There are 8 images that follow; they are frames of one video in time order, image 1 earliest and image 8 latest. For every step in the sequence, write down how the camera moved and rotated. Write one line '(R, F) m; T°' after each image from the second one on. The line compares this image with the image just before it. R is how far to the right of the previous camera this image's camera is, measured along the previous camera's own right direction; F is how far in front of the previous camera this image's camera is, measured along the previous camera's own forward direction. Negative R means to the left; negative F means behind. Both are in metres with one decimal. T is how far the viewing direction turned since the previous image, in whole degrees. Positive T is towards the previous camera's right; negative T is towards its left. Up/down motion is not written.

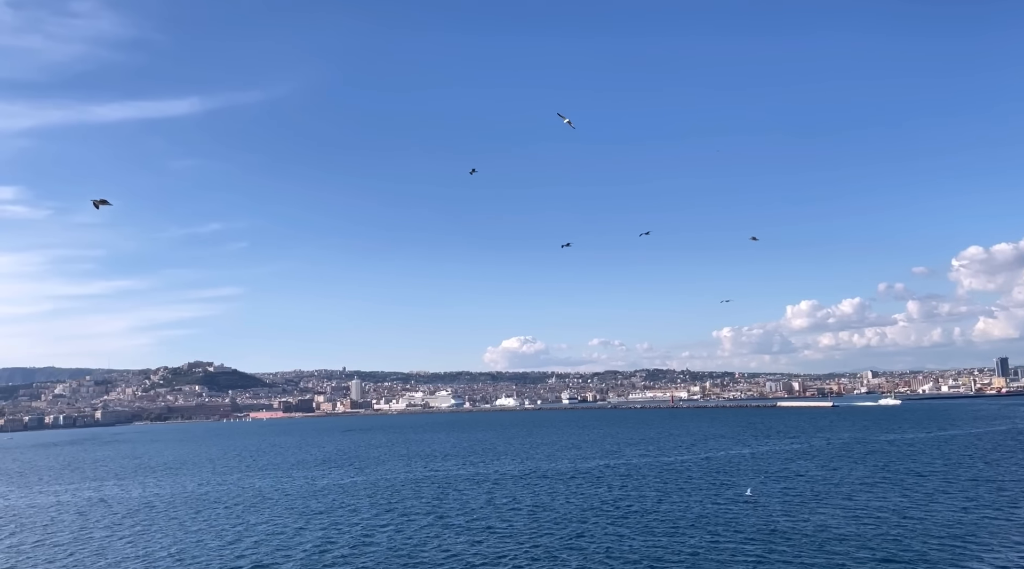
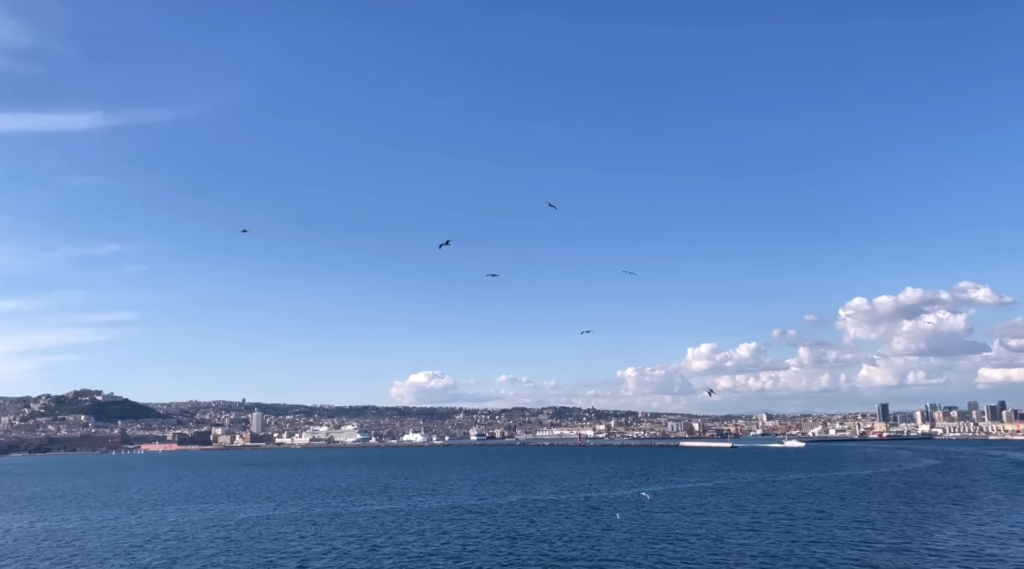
(-1.2, -1.8) m; +6°
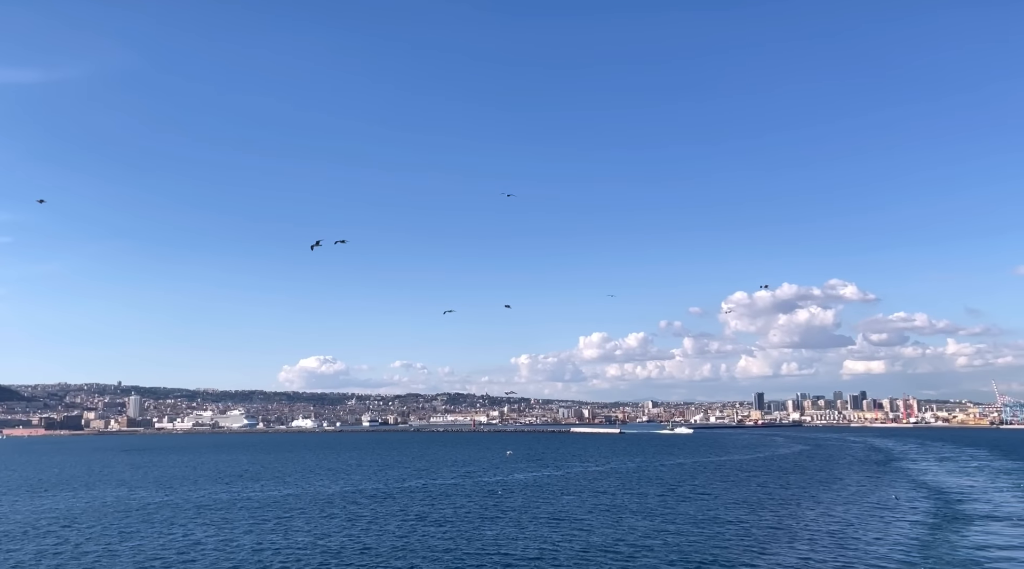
(-0.9, -1.0) m; +7°
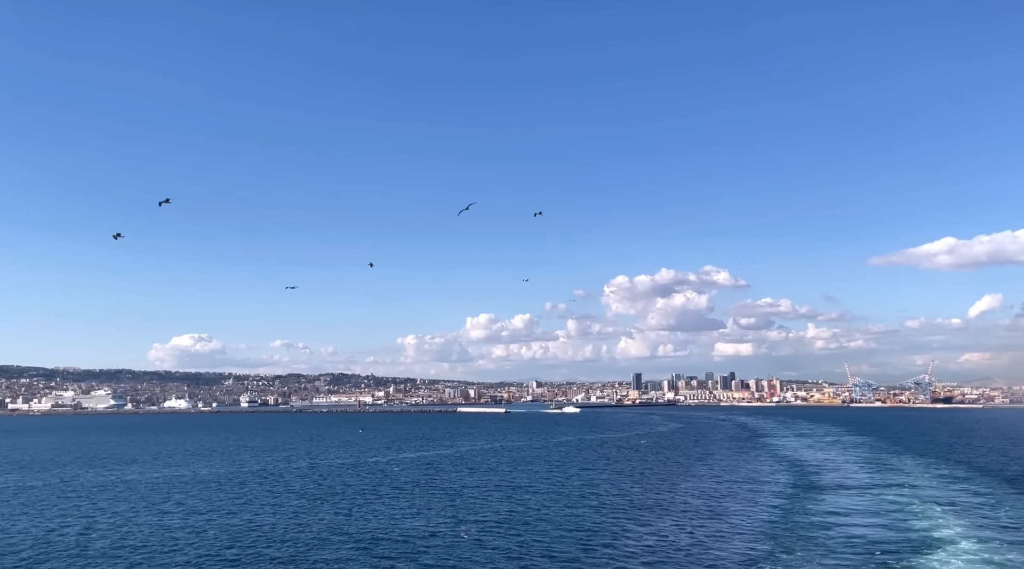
(-0.8, -0.6) m; +8°
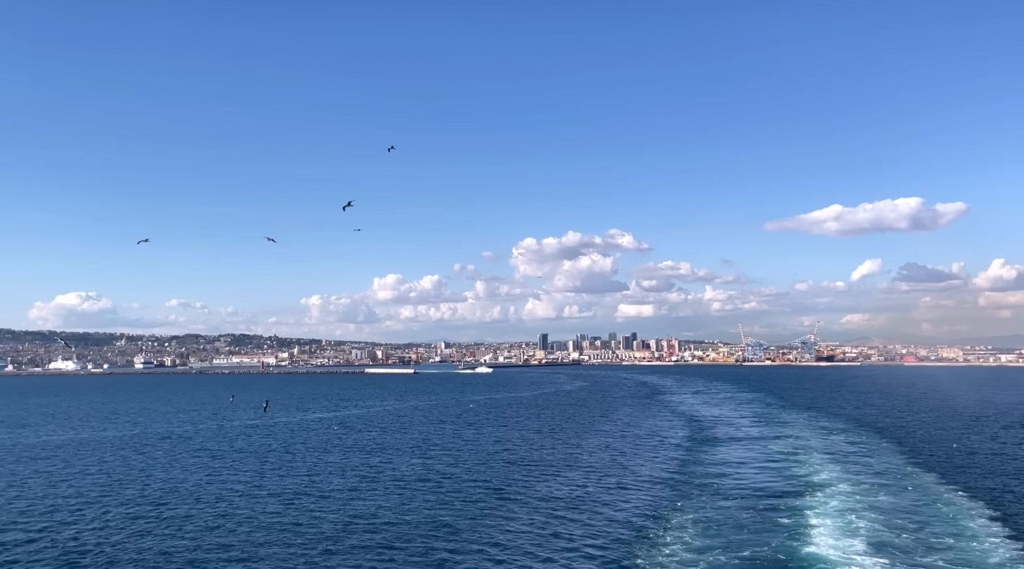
(-0.5, -1.0) m; +6°
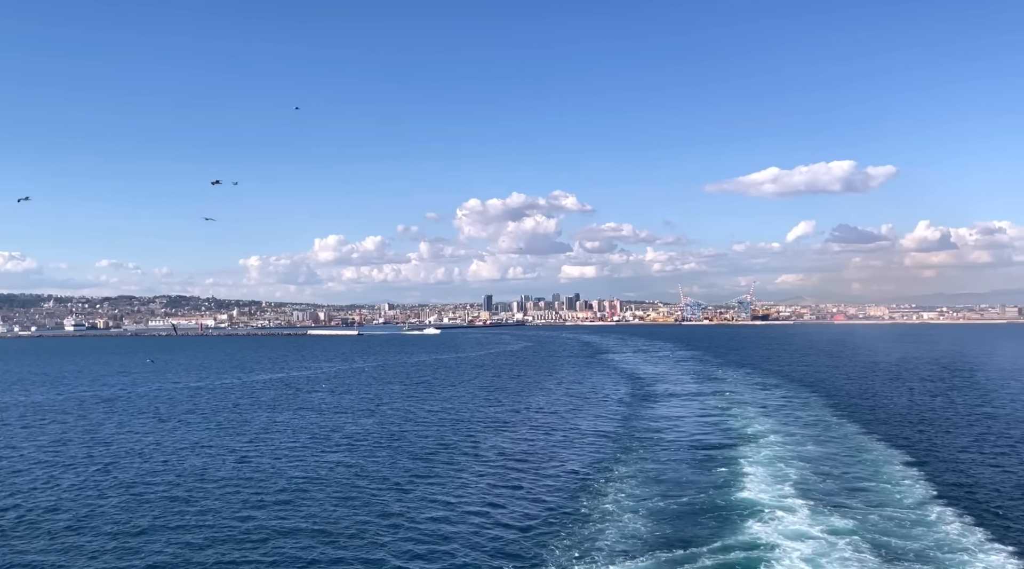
(-0.3, -0.8) m; +4°
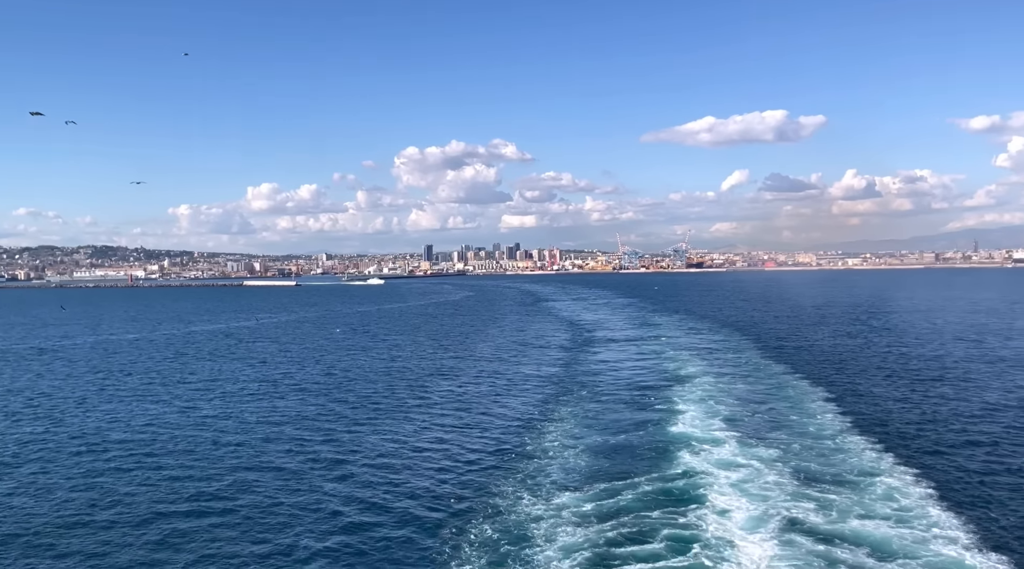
(-0.3, -1.0) m; +4°
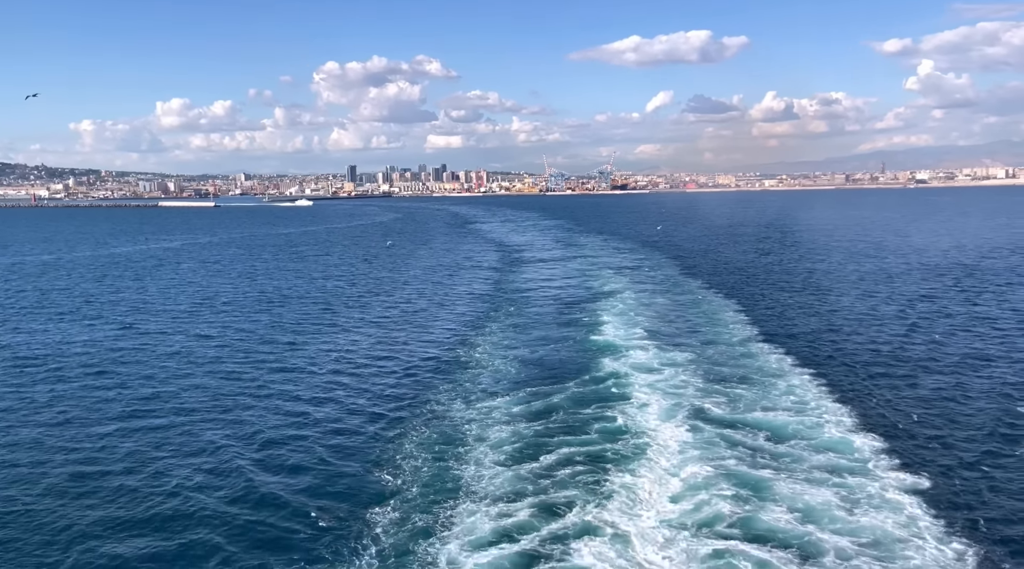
(-0.3, -1.2) m; +5°
